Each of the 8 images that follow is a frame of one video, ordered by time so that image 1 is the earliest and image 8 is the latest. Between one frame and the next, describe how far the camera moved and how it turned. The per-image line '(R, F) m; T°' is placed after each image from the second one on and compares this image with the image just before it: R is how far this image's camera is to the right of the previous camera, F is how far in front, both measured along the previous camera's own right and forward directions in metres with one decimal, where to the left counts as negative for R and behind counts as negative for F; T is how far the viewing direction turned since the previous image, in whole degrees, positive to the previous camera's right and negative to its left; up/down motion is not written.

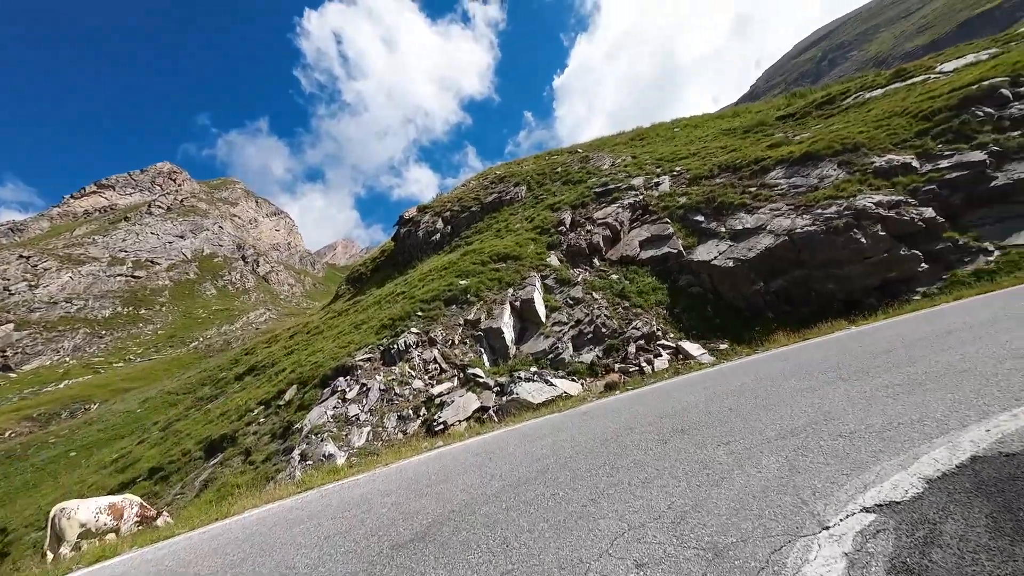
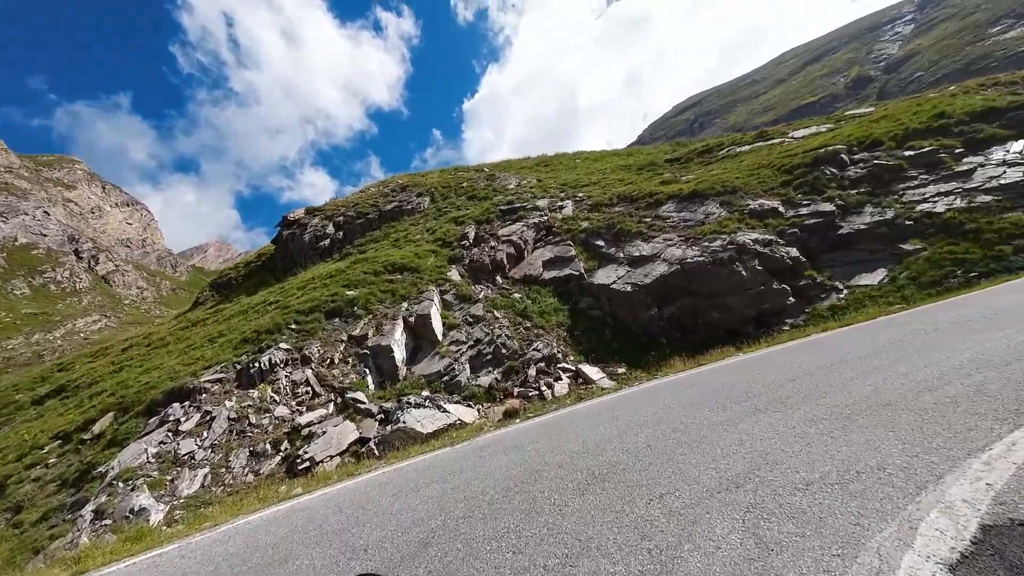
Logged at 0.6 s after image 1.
(+0.1, +1.3) m; +13°
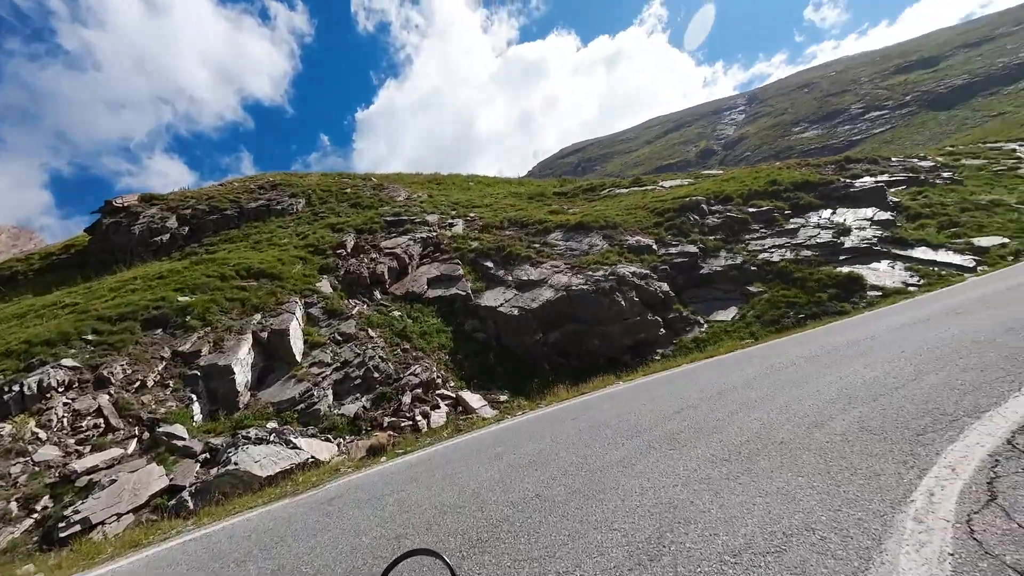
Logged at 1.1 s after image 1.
(+0.1, +1.0) m; +15°
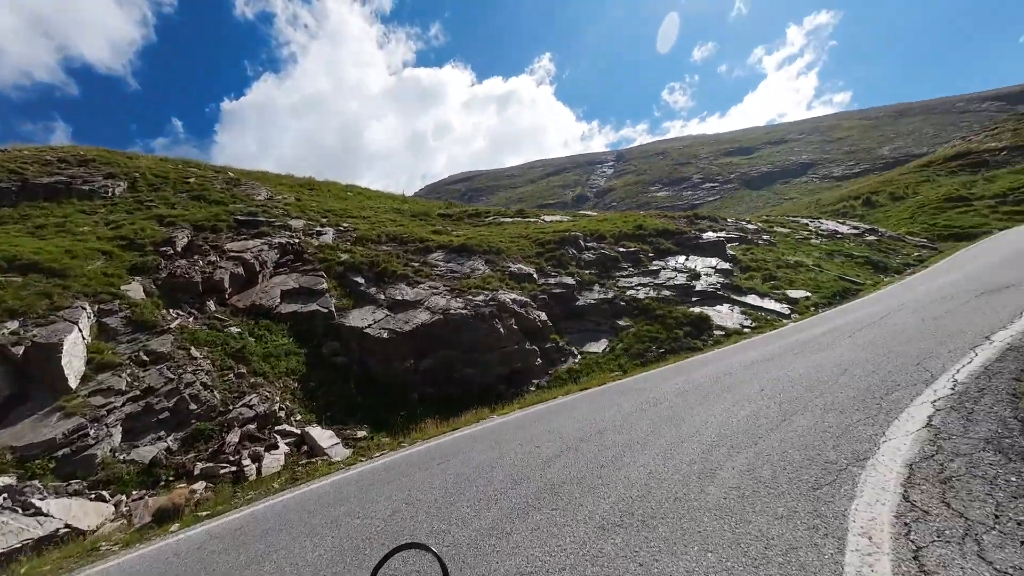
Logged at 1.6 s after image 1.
(+0.2, +1.0) m; +16°
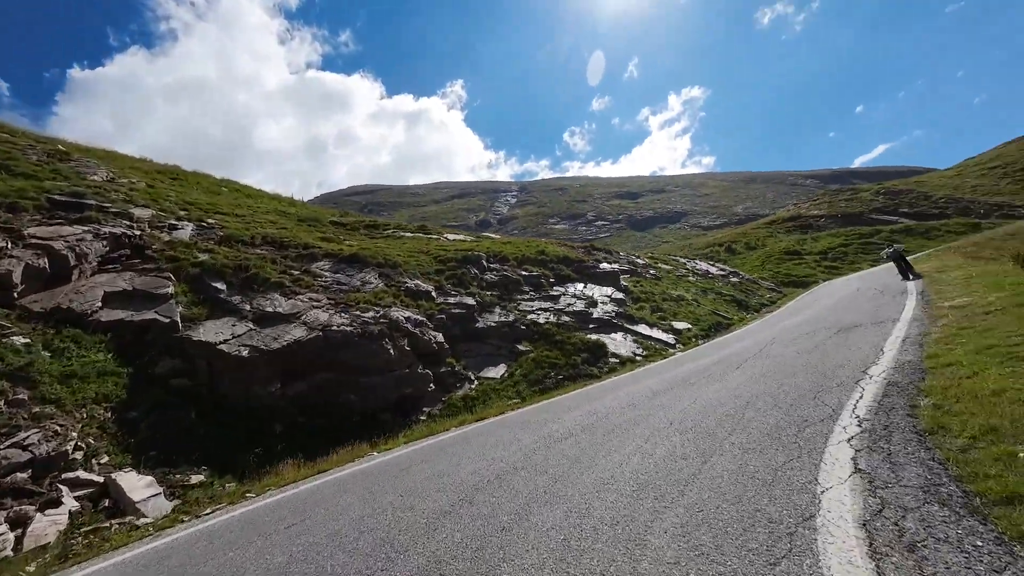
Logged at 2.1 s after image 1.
(+0.1, +1.1) m; +13°
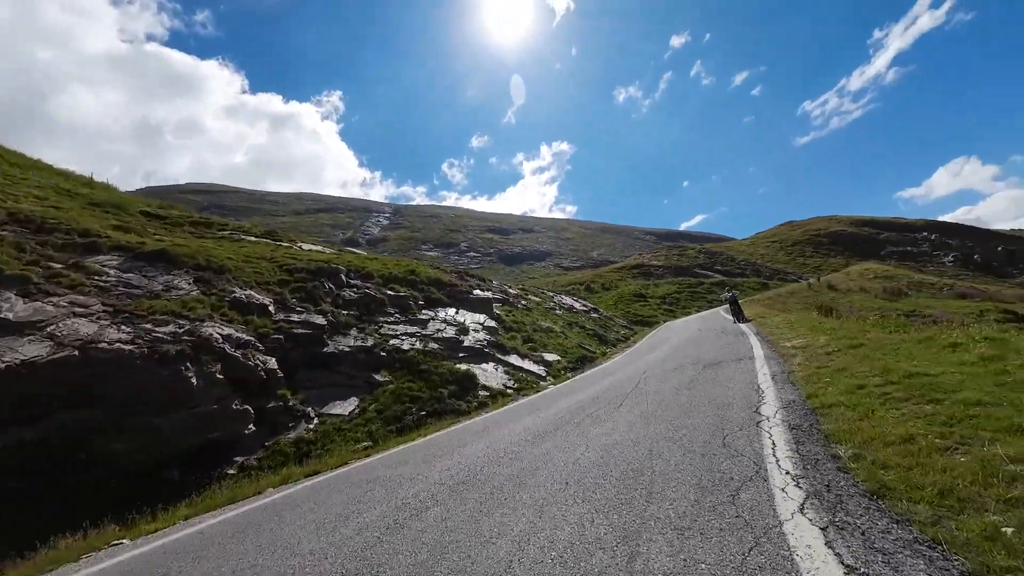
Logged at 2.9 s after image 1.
(+0.1, +1.7) m; +17°
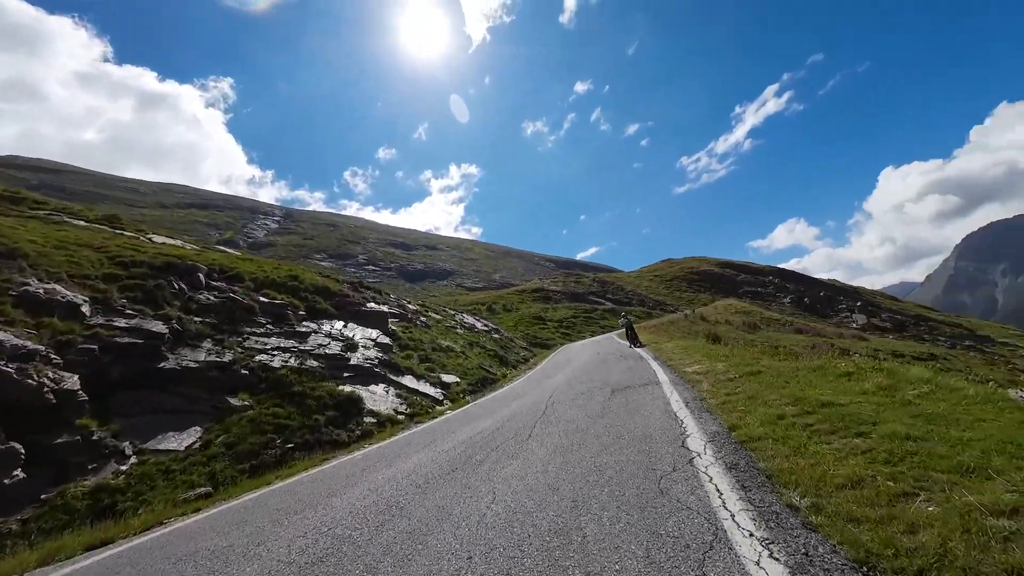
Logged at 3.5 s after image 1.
(0.0, +1.3) m; +13°
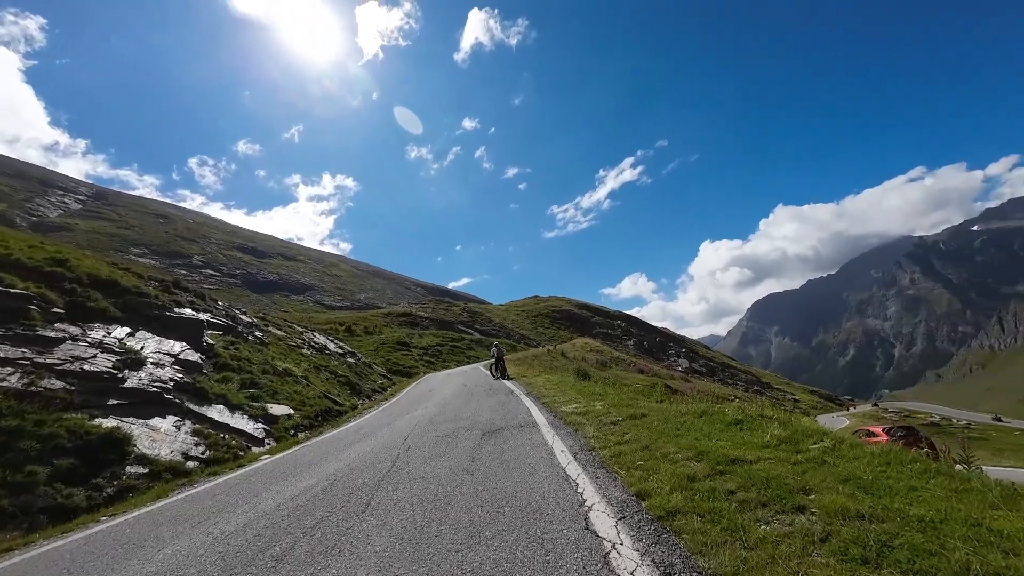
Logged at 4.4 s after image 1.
(+0.2, +1.9) m; +17°
